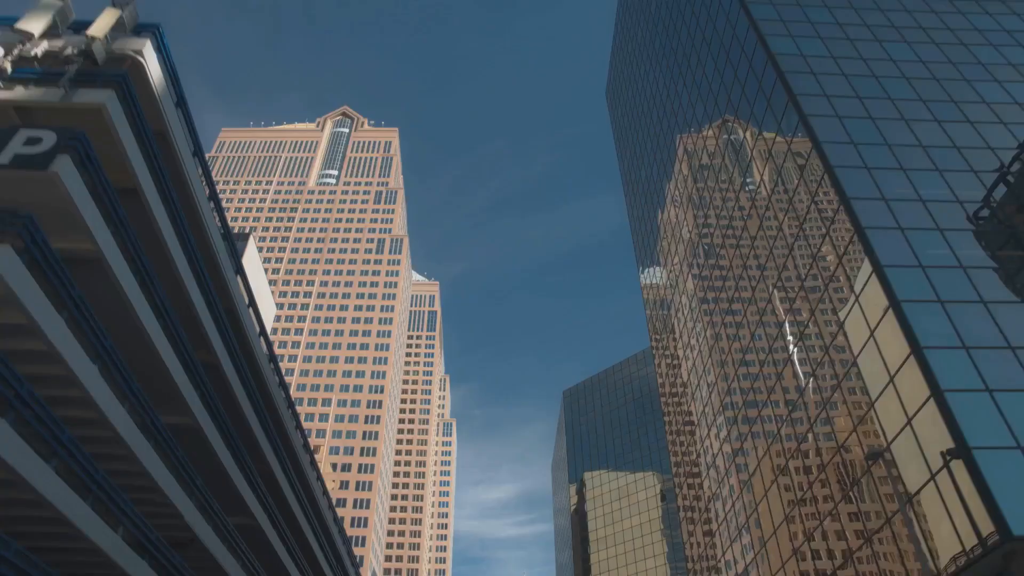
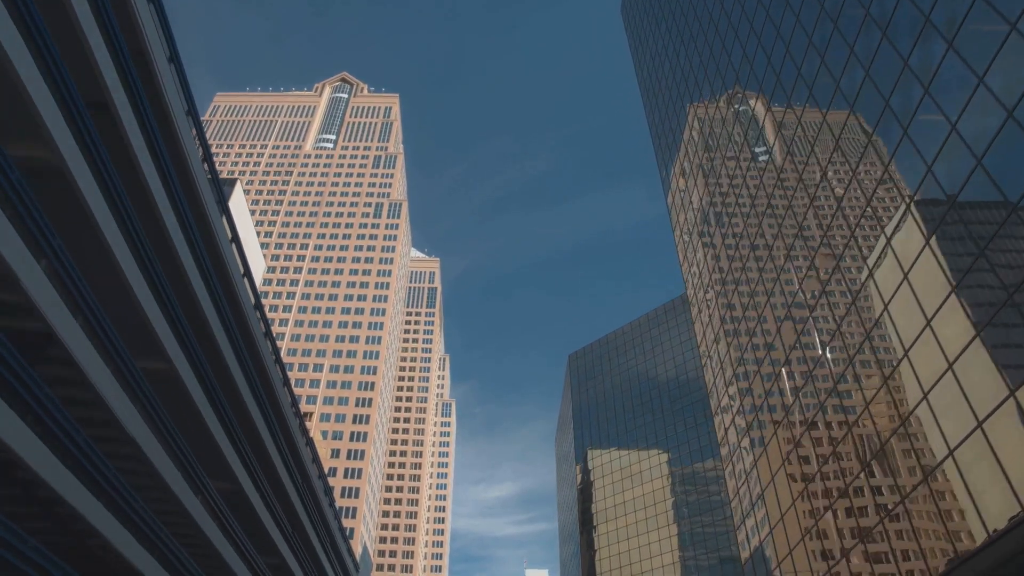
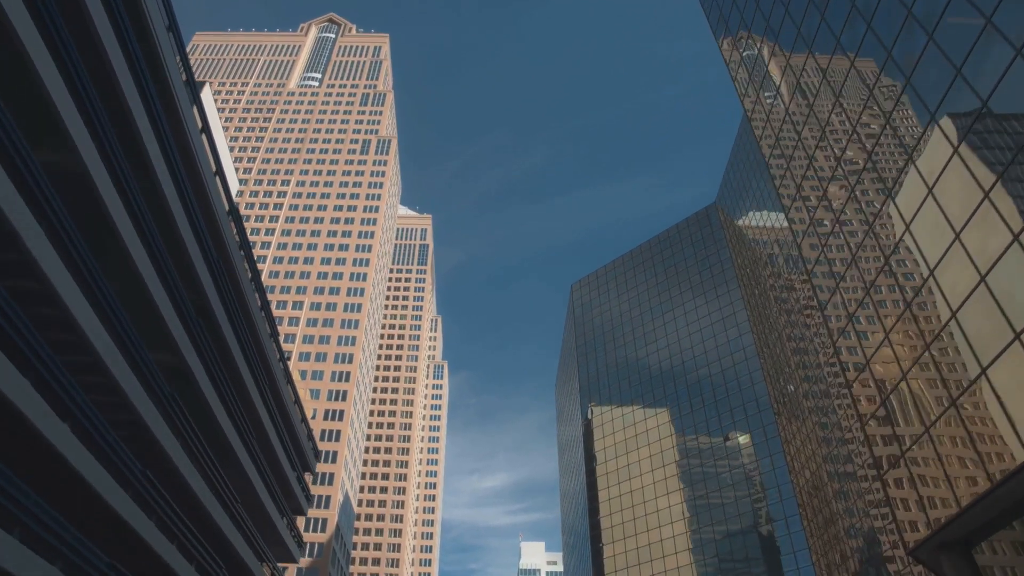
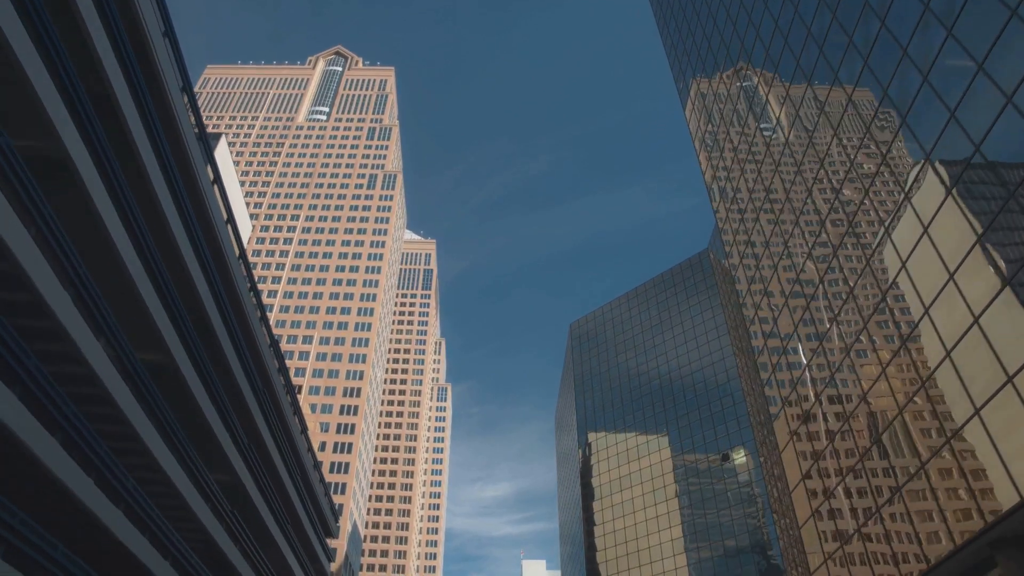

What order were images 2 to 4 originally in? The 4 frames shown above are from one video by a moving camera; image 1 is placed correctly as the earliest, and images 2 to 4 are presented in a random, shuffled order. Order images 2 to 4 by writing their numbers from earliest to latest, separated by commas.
2, 4, 3
